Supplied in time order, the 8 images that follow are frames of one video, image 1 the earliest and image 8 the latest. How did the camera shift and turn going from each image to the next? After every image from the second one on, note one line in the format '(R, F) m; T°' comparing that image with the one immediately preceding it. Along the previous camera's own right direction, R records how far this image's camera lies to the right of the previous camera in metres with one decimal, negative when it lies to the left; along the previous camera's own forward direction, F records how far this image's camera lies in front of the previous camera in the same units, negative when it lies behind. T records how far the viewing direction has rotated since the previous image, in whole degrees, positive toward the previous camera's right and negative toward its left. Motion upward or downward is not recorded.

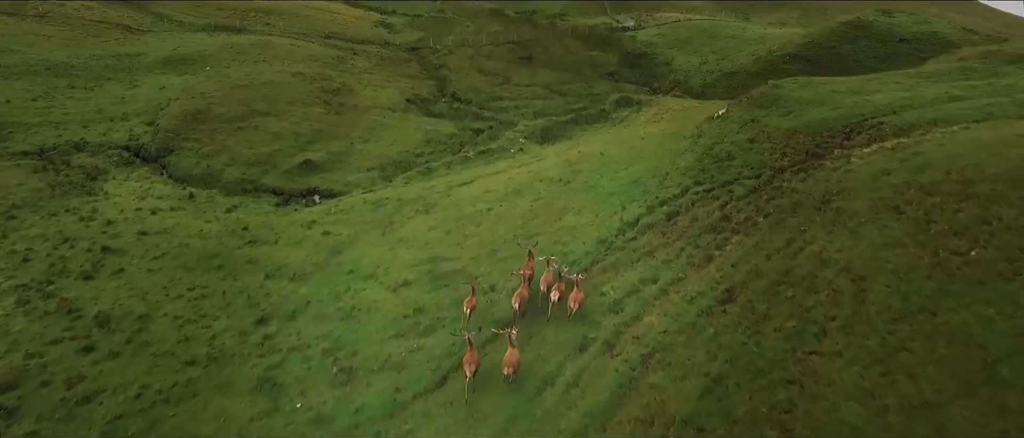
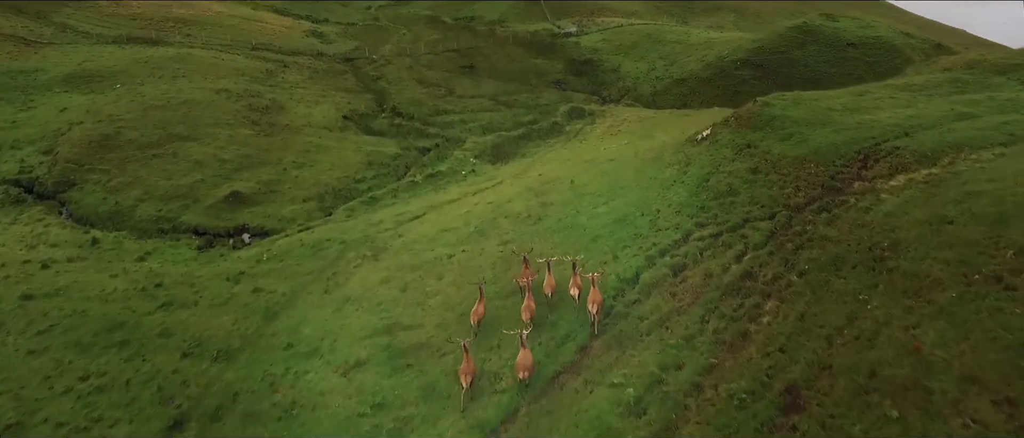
(-1.1, +4.7) m; +5°
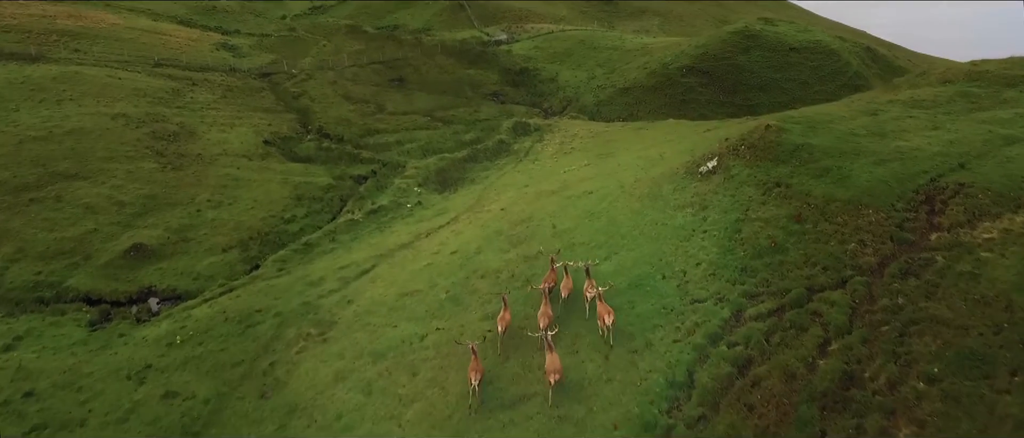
(-2.0, +5.8) m; +6°
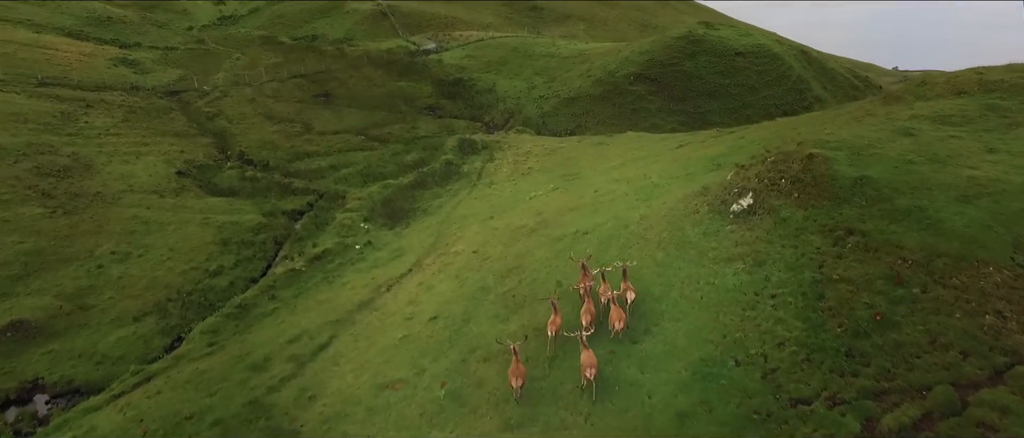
(-2.5, +5.5) m; +7°
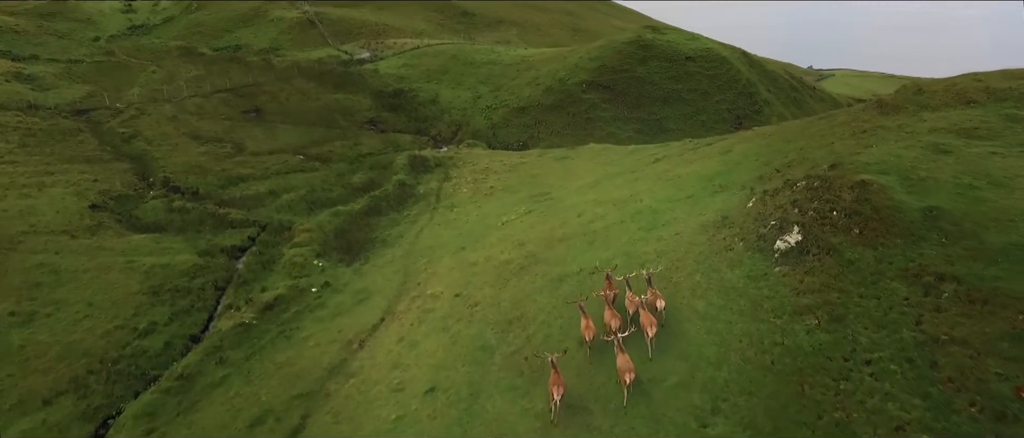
(-2.4, +4.0) m; +6°
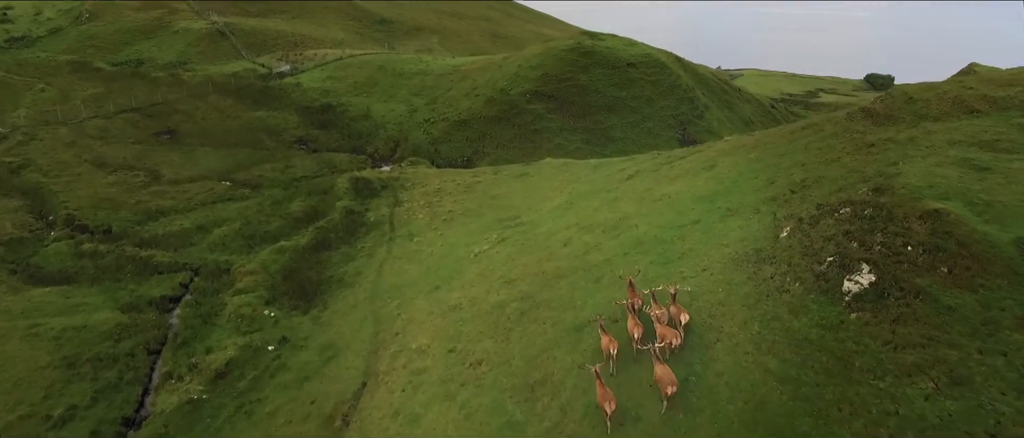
(-3.0, +3.7) m; +7°
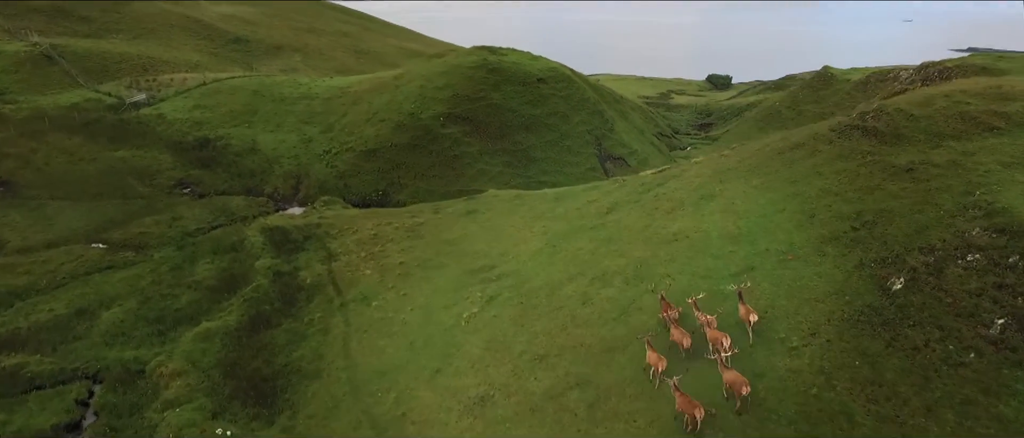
(-6.1, +5.7) m; +12°
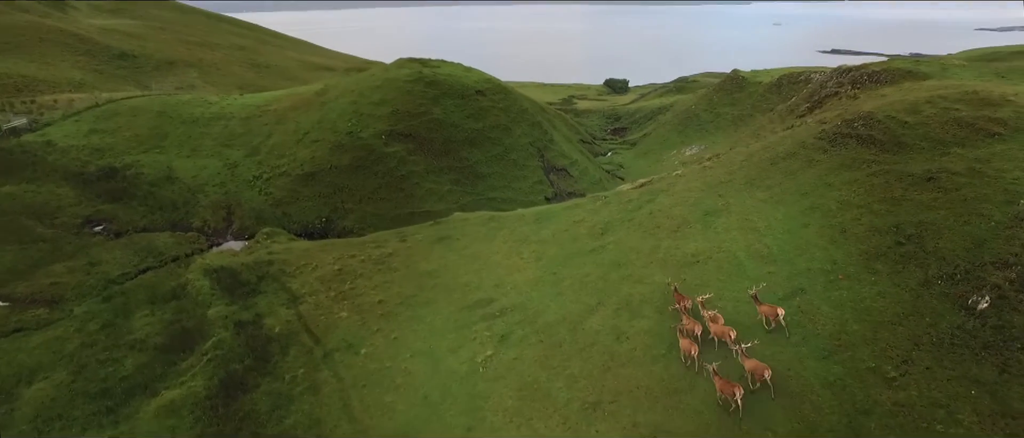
(-4.8, +3.0) m; +9°
